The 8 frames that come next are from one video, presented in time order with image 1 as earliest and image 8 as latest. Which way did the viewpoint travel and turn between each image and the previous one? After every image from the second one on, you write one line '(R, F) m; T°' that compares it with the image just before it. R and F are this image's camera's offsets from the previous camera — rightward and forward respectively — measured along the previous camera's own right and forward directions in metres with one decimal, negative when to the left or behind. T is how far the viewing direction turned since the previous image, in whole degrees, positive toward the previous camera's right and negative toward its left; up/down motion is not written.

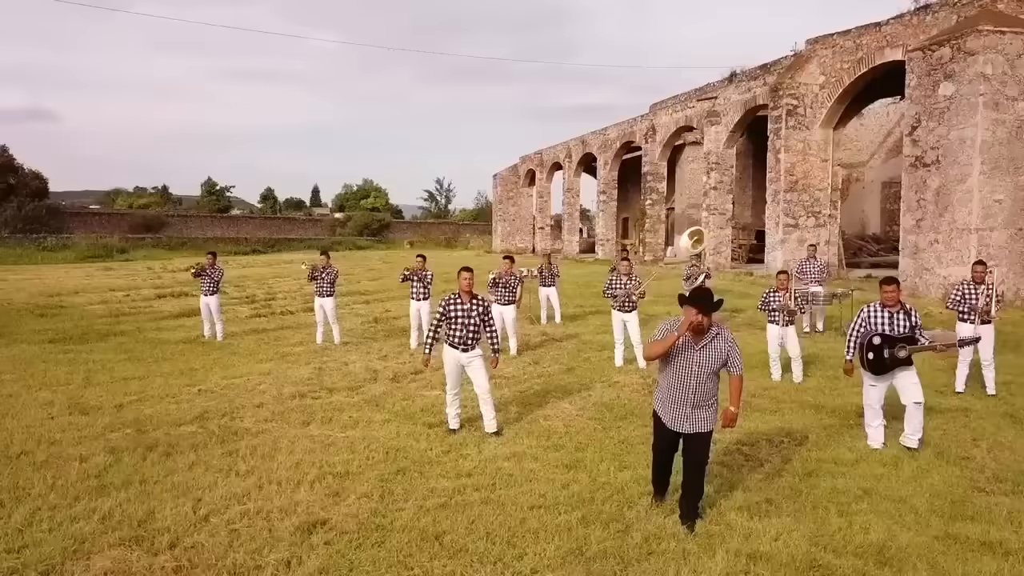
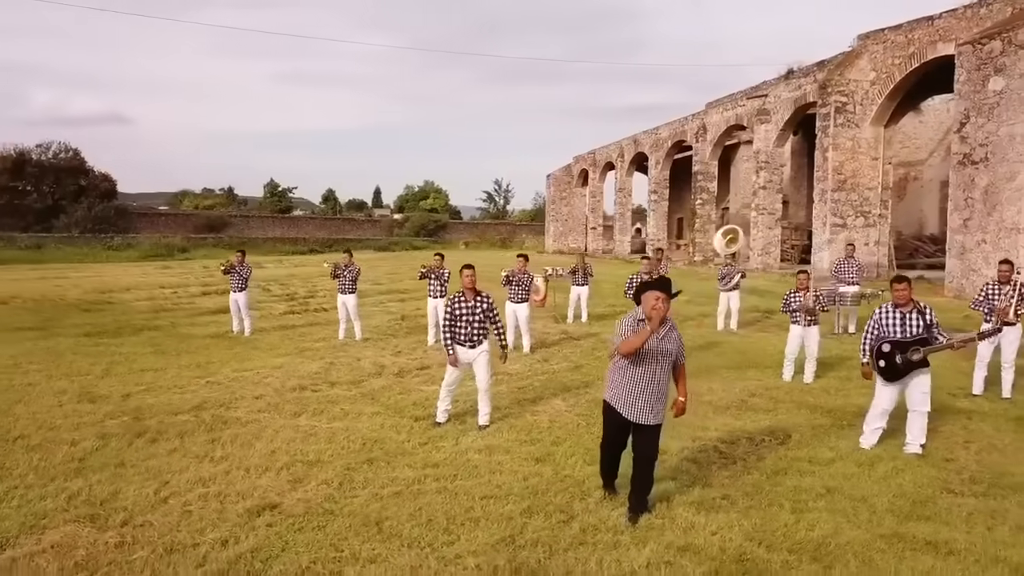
(+0.7, -0.1) m; -4°
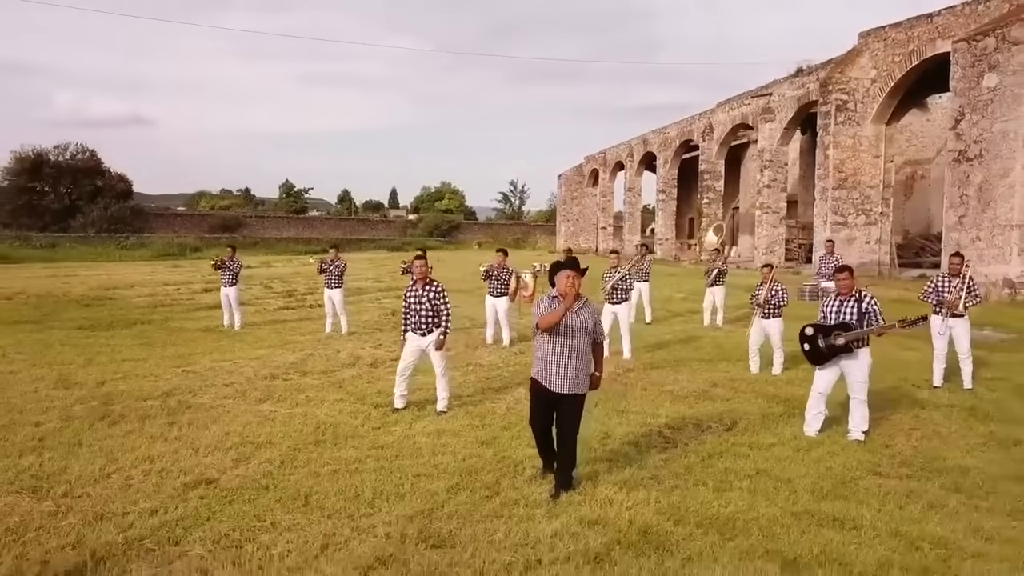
(+0.5, -0.2) m; -1°
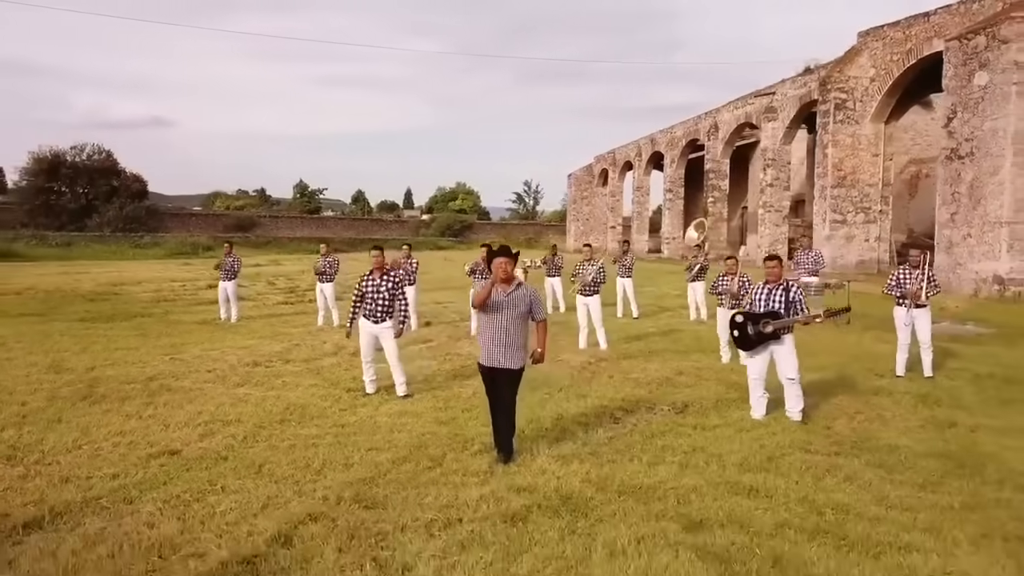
(+0.5, -0.3) m; -1°
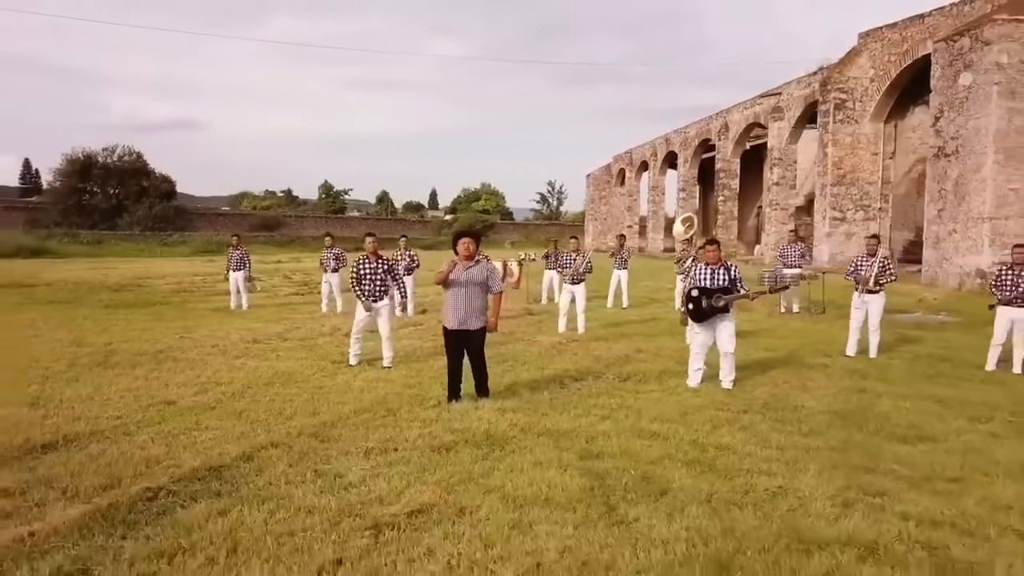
(+0.6, -0.9) m; -2°
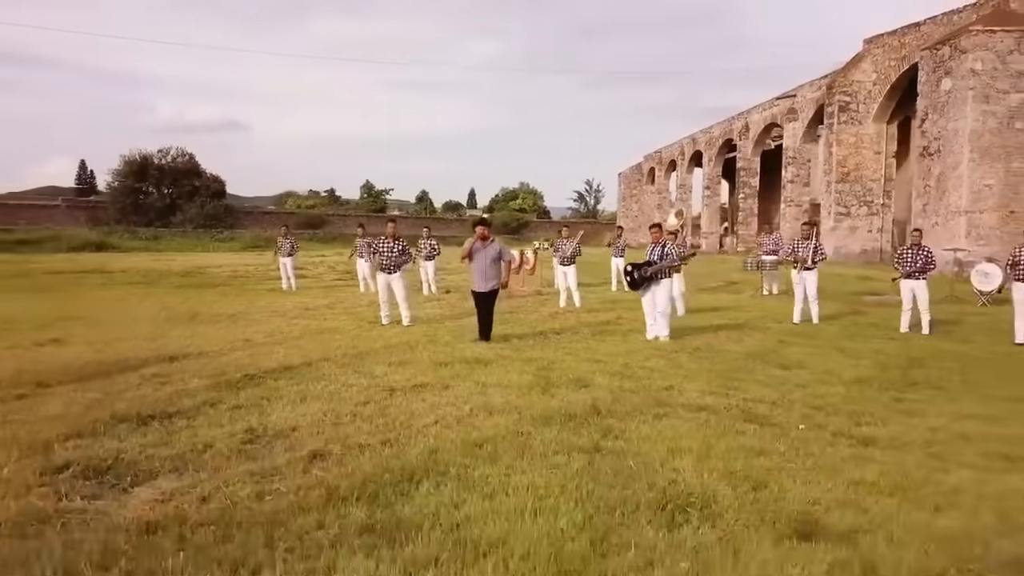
(+0.5, -2.2) m; -3°
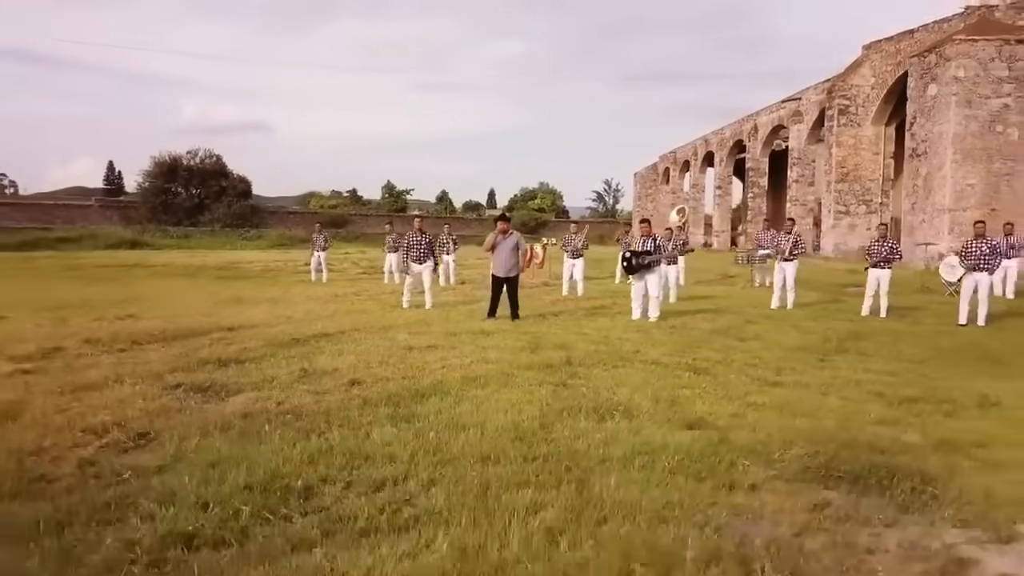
(+0.2, -1.5) m; -1°
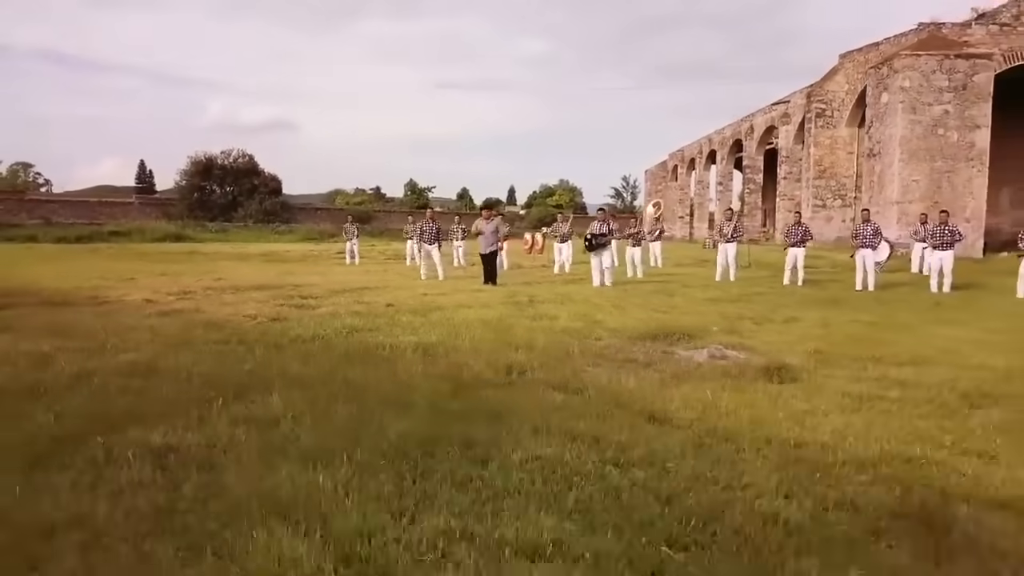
(+0.5, -3.4) m; -1°
